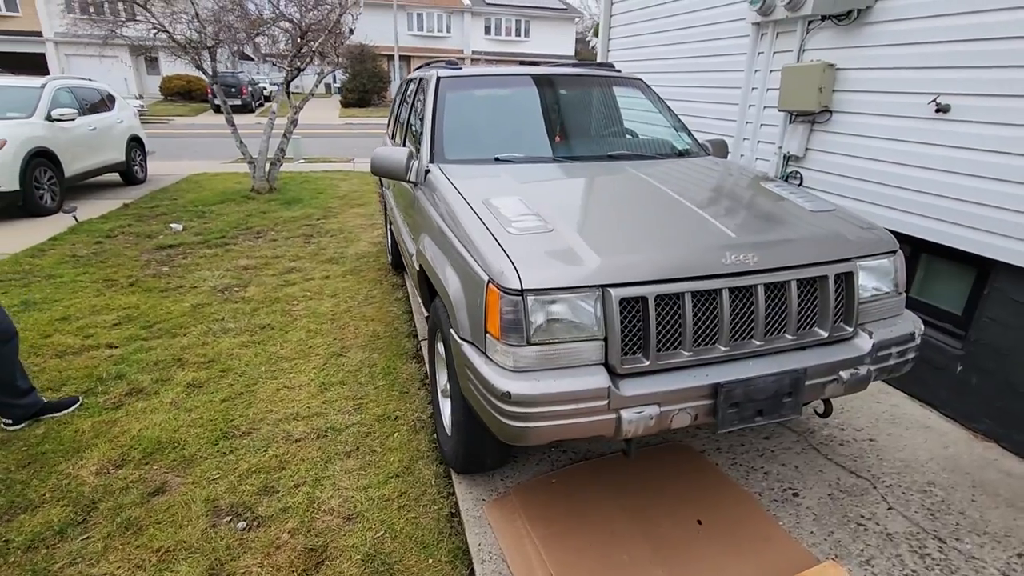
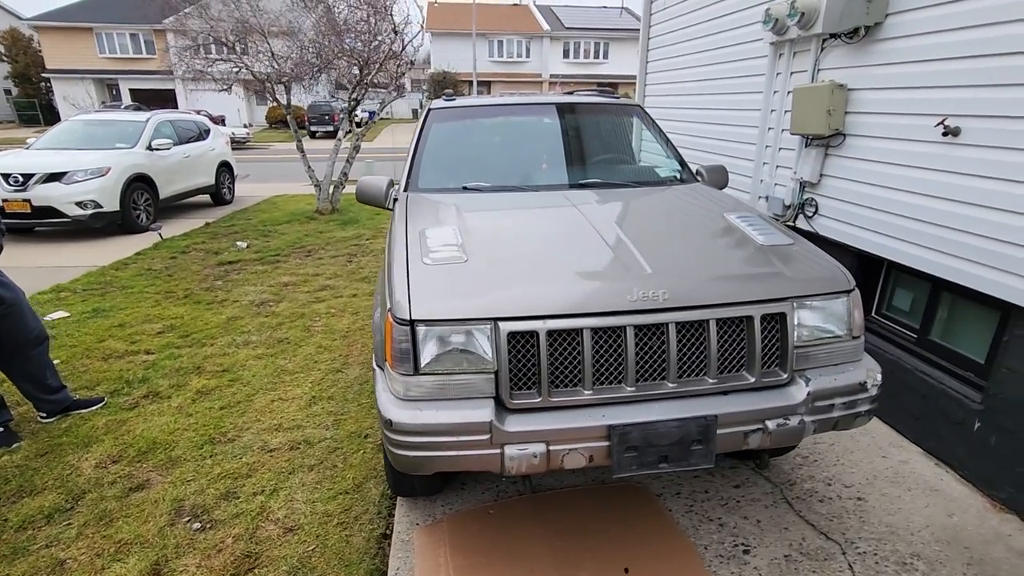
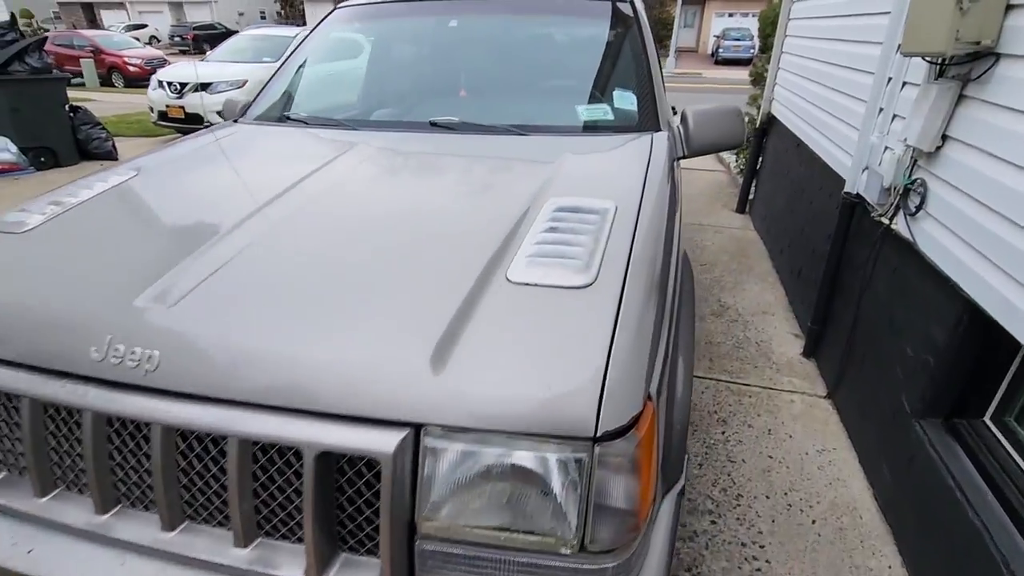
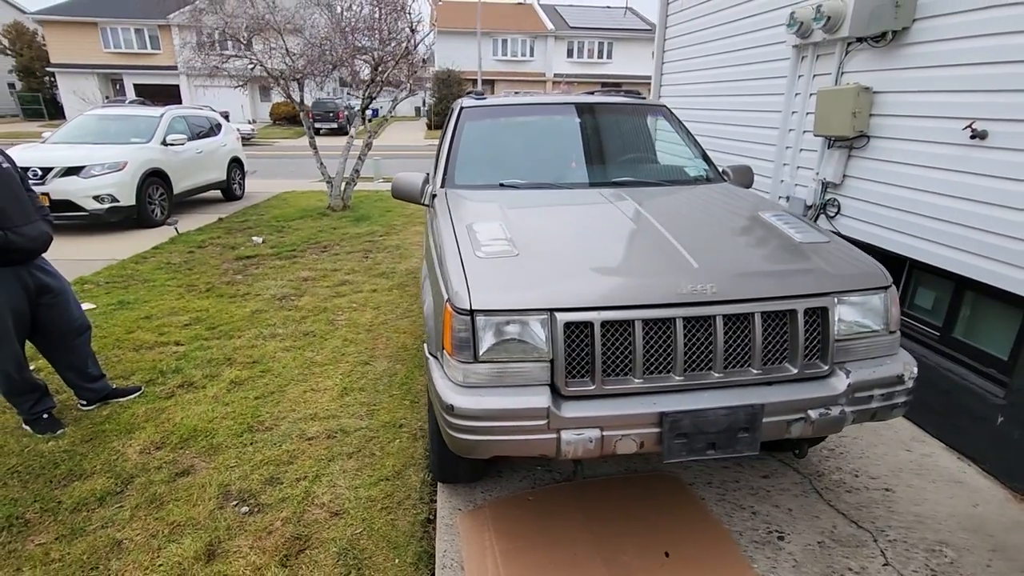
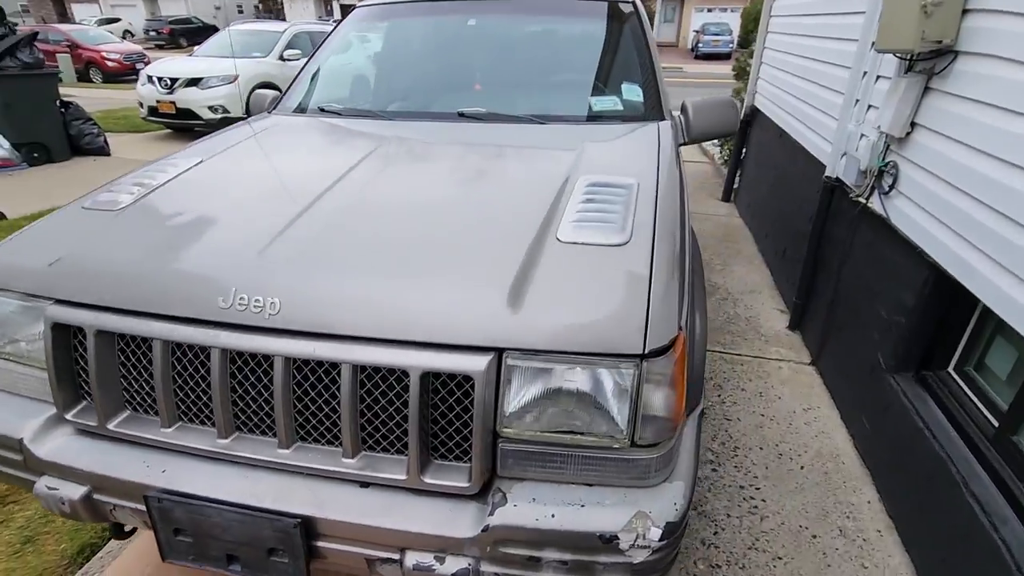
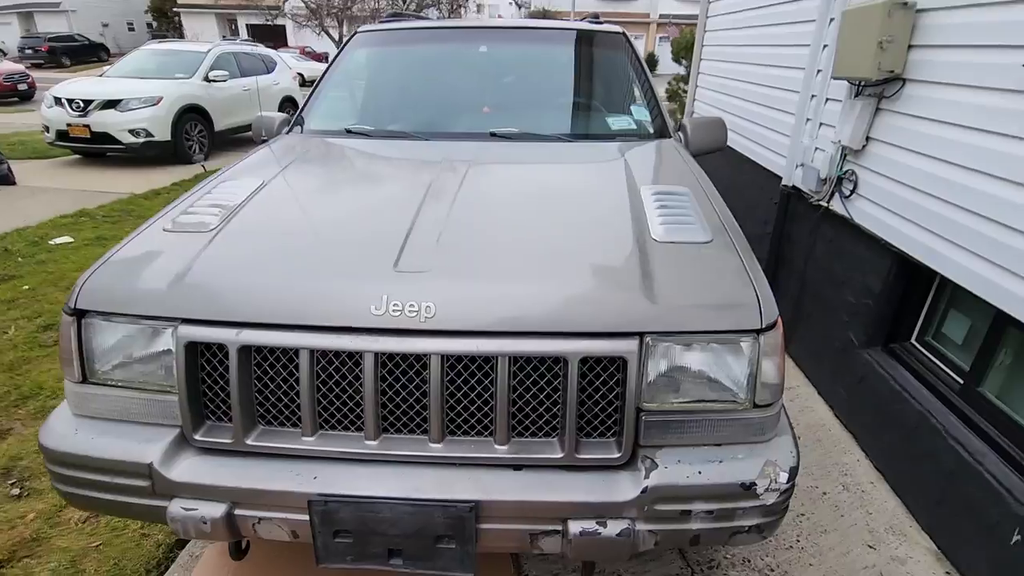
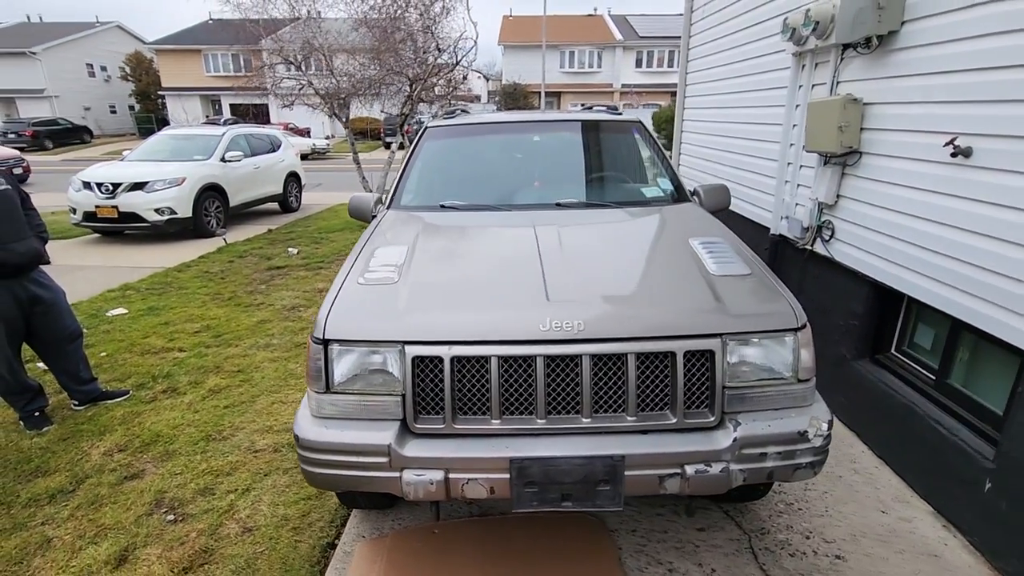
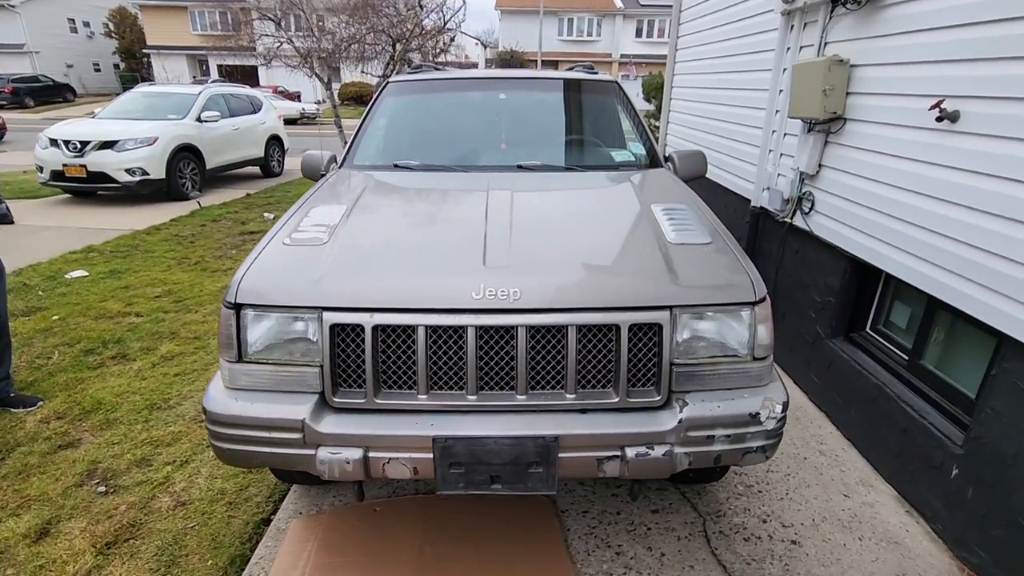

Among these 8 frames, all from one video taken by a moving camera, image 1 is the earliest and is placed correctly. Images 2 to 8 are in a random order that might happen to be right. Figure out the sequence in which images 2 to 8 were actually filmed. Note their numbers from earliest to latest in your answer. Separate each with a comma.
4, 2, 7, 8, 6, 5, 3
